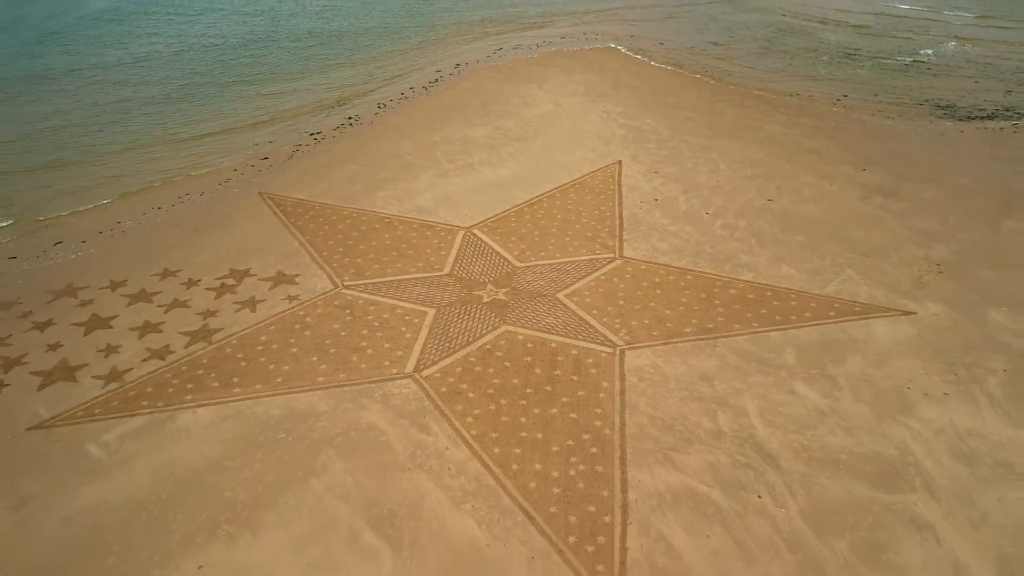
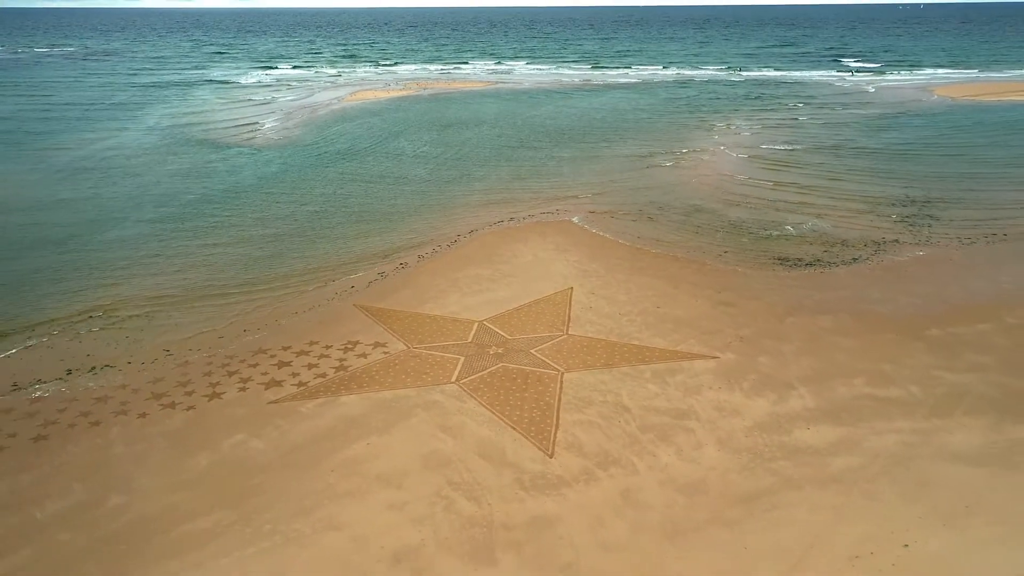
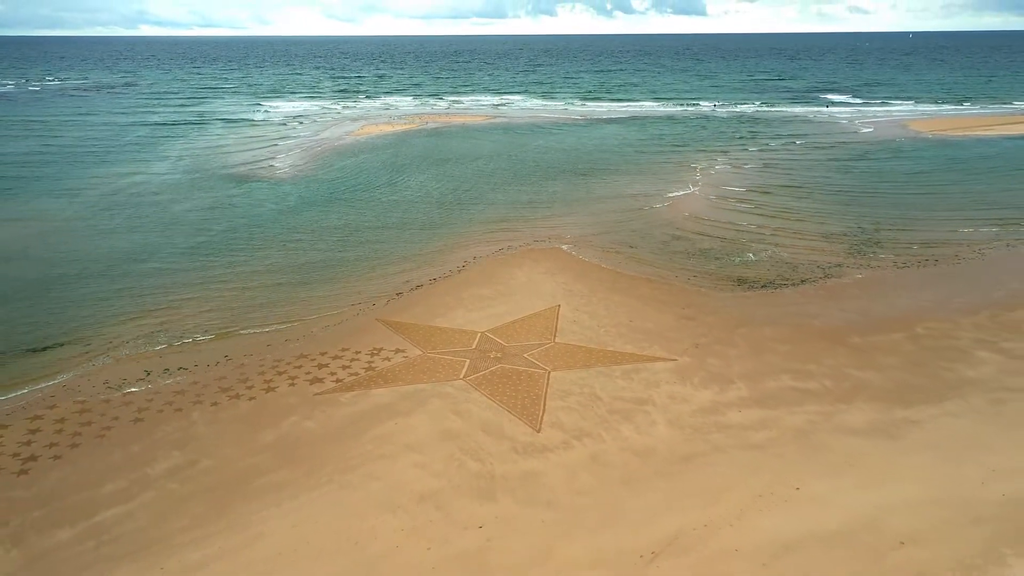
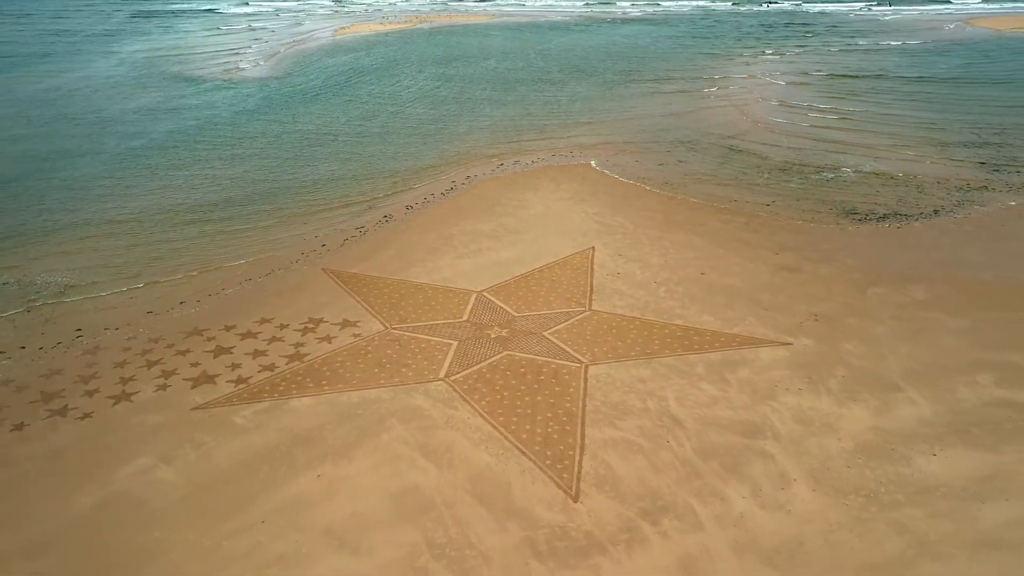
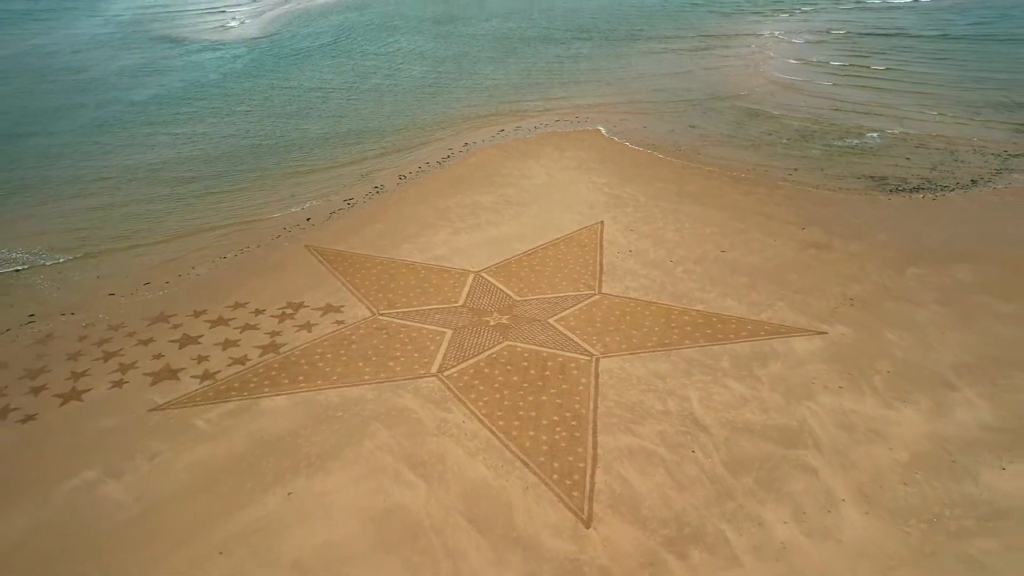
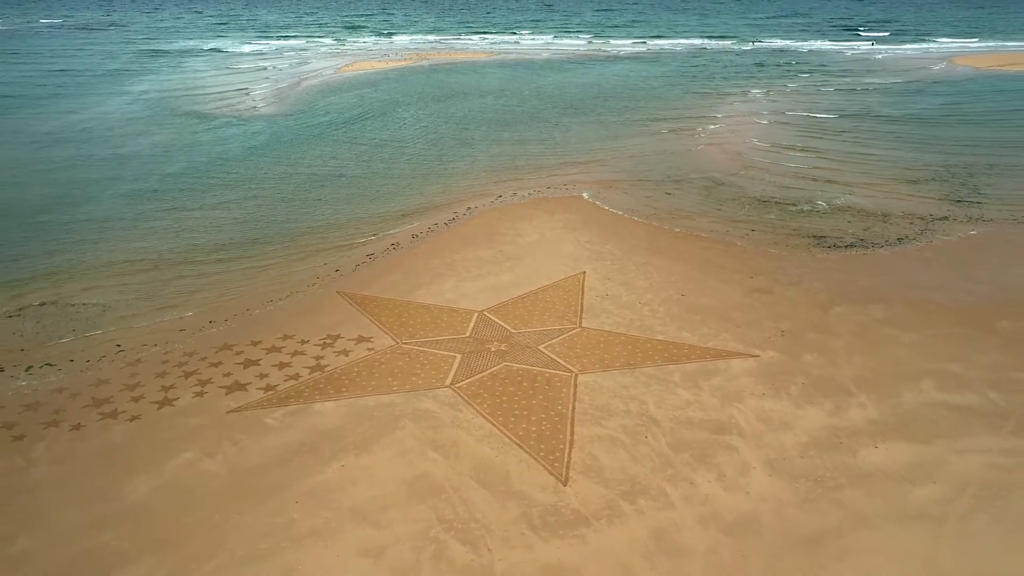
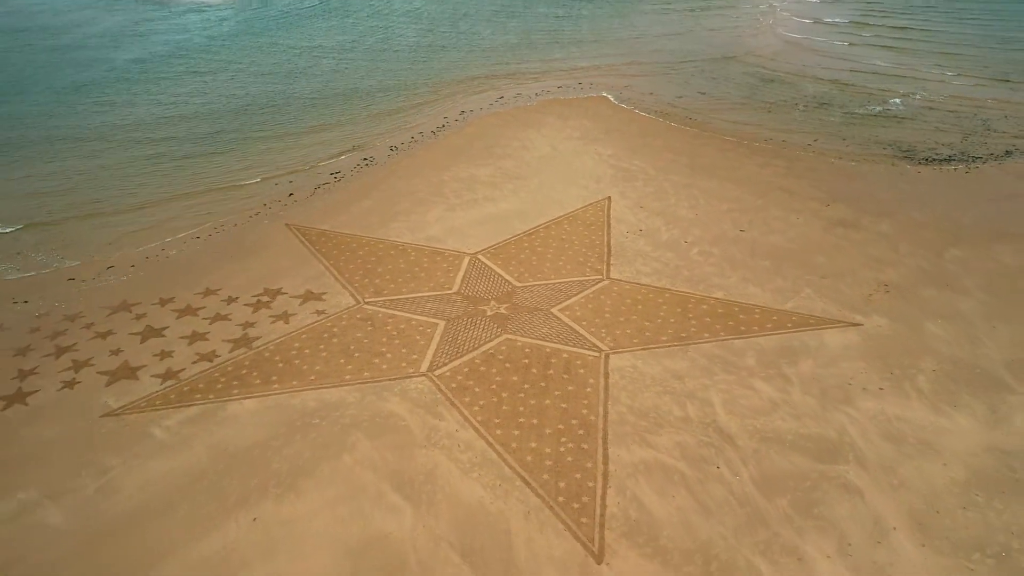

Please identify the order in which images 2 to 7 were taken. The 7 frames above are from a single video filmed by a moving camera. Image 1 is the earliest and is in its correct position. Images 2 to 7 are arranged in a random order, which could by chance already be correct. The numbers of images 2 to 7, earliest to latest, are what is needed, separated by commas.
7, 5, 4, 6, 2, 3
